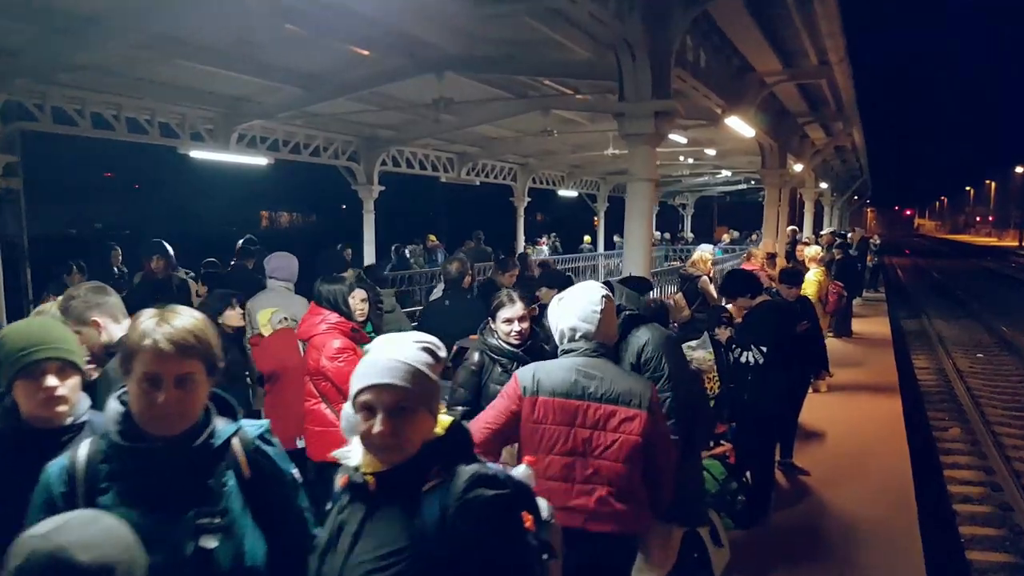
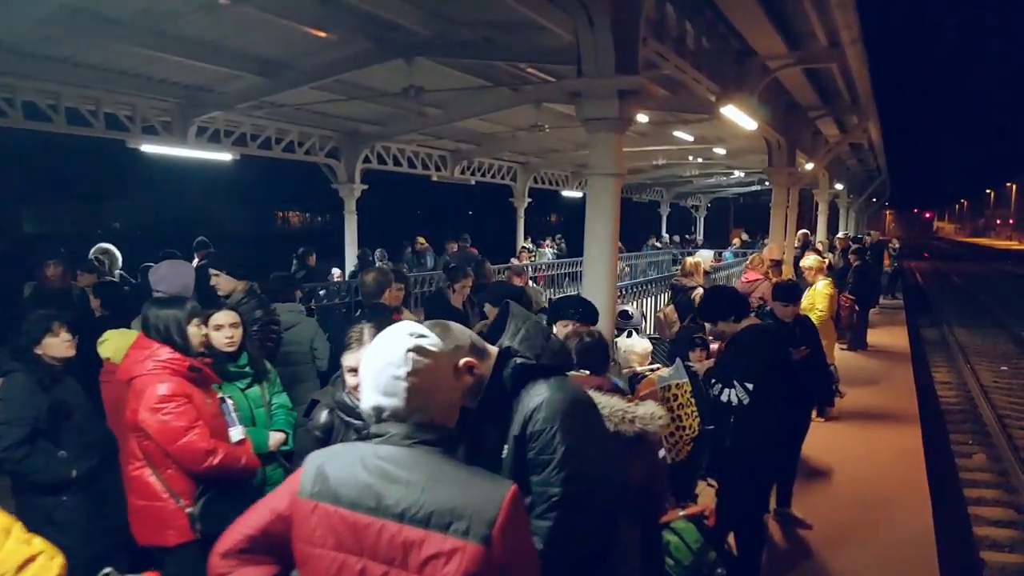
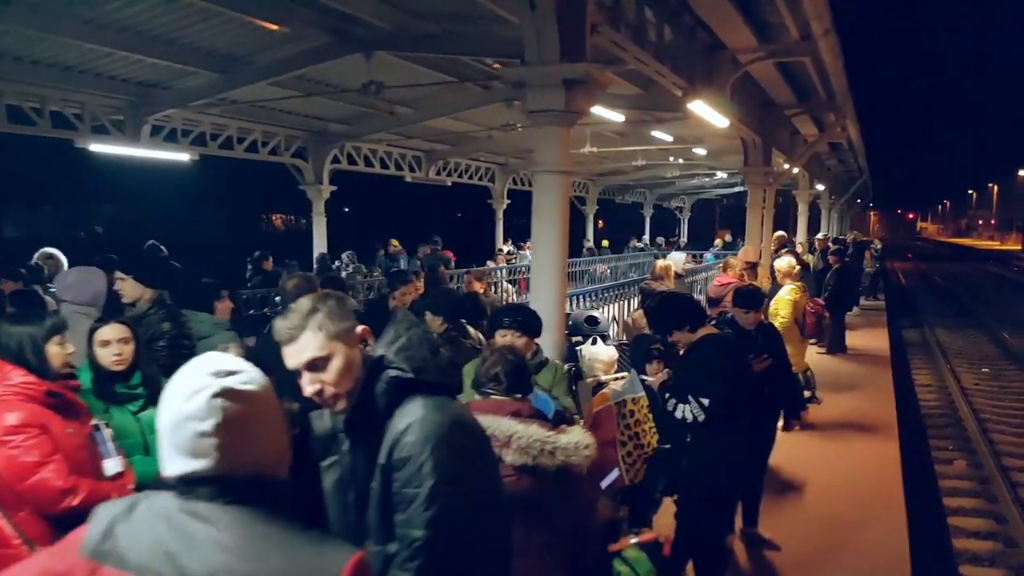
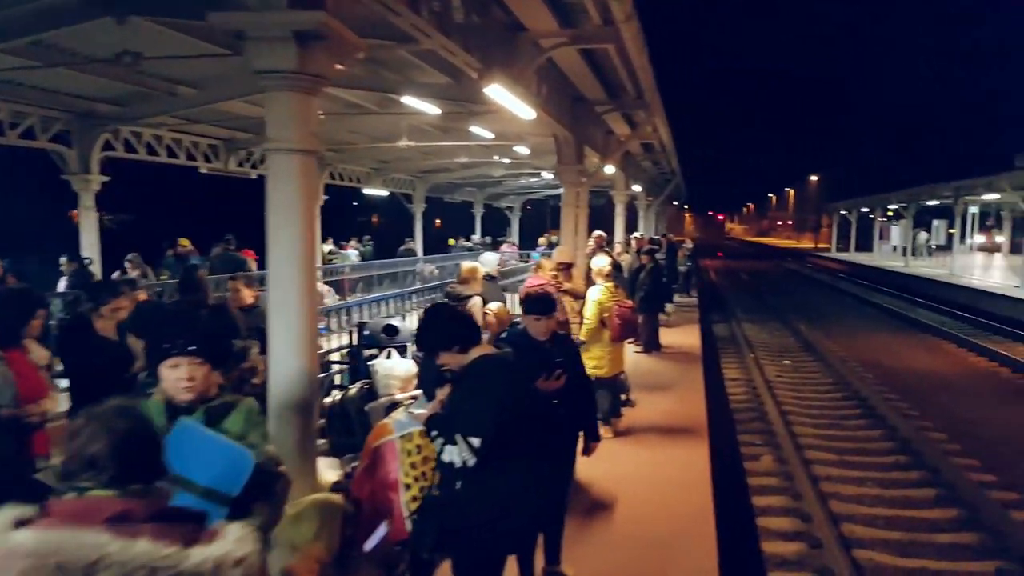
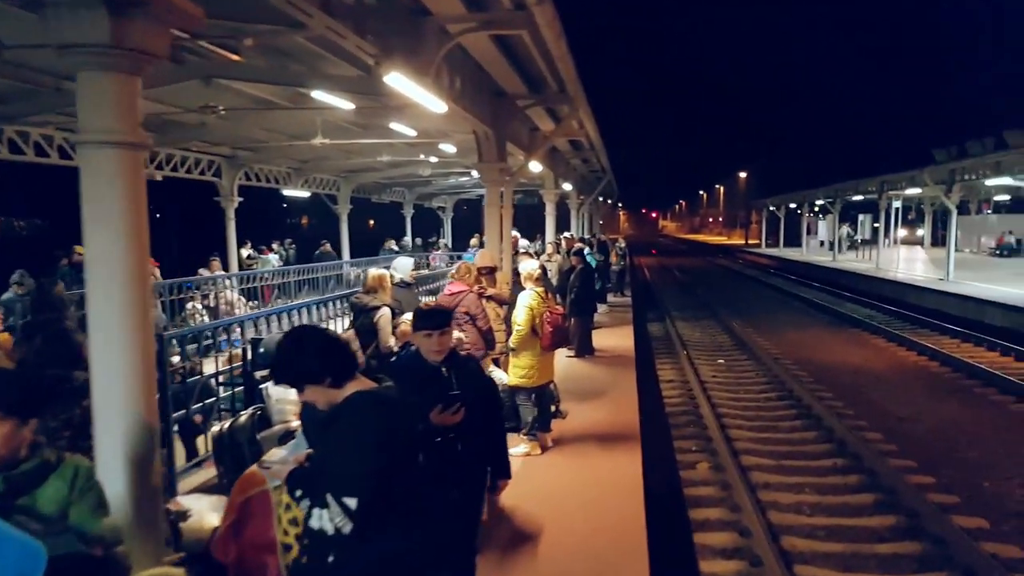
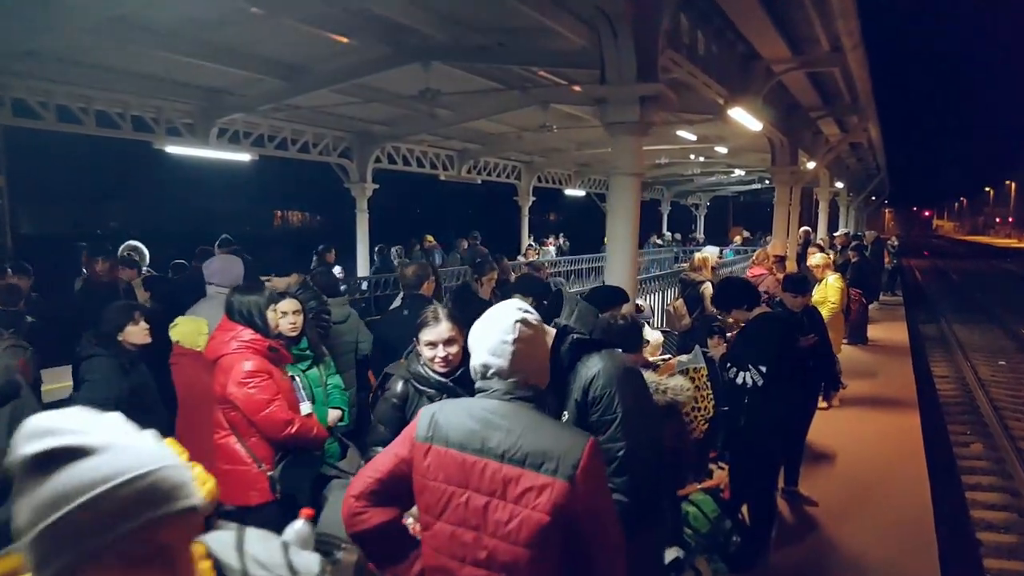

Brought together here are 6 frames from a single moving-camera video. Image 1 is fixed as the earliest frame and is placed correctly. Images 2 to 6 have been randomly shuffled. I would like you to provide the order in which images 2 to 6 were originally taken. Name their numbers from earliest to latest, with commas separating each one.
6, 2, 3, 4, 5
